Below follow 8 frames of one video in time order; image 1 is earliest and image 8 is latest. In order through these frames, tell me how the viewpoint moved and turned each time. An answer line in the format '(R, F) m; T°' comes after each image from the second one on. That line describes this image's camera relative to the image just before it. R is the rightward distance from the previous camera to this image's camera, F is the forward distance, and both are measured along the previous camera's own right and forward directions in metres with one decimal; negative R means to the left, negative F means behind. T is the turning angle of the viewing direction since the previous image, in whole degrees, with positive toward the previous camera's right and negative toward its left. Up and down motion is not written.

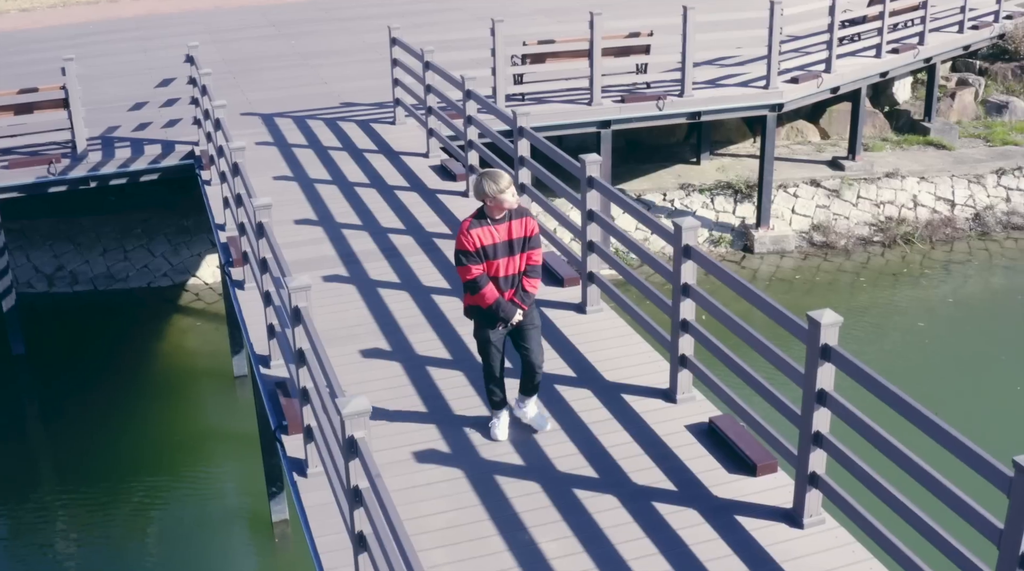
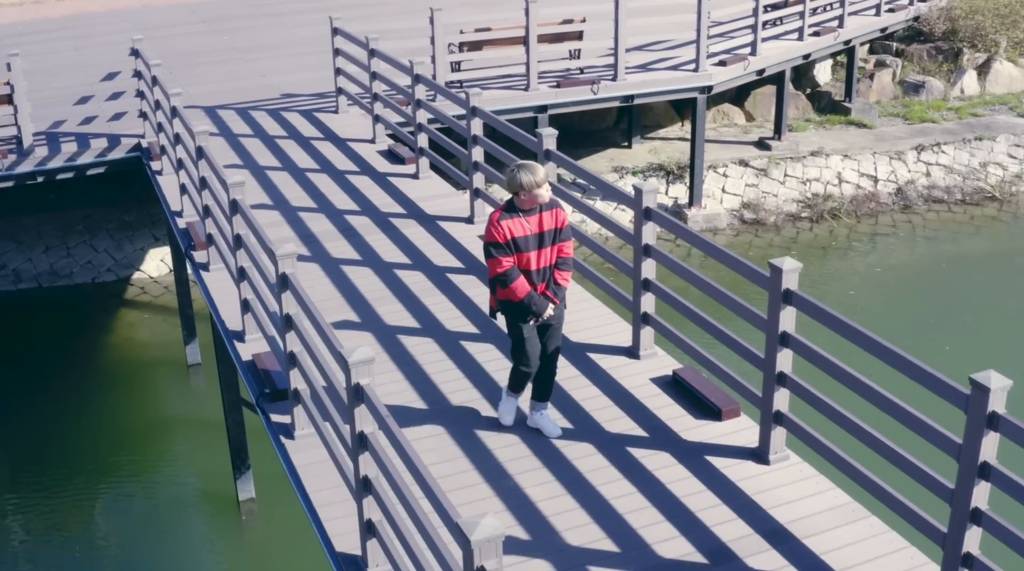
(0.0, -0.4) m; +3°
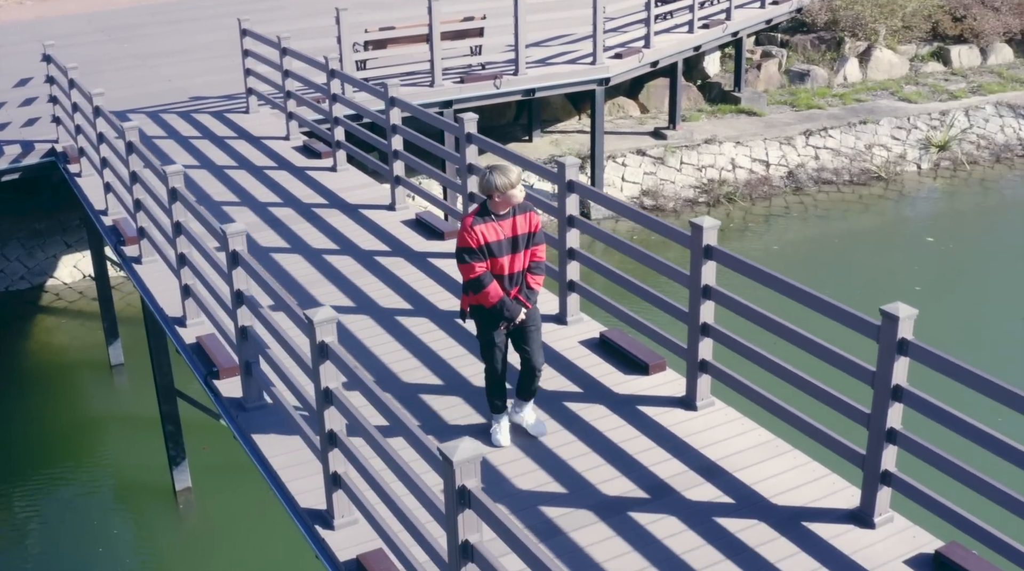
(0.0, -0.5) m; +5°
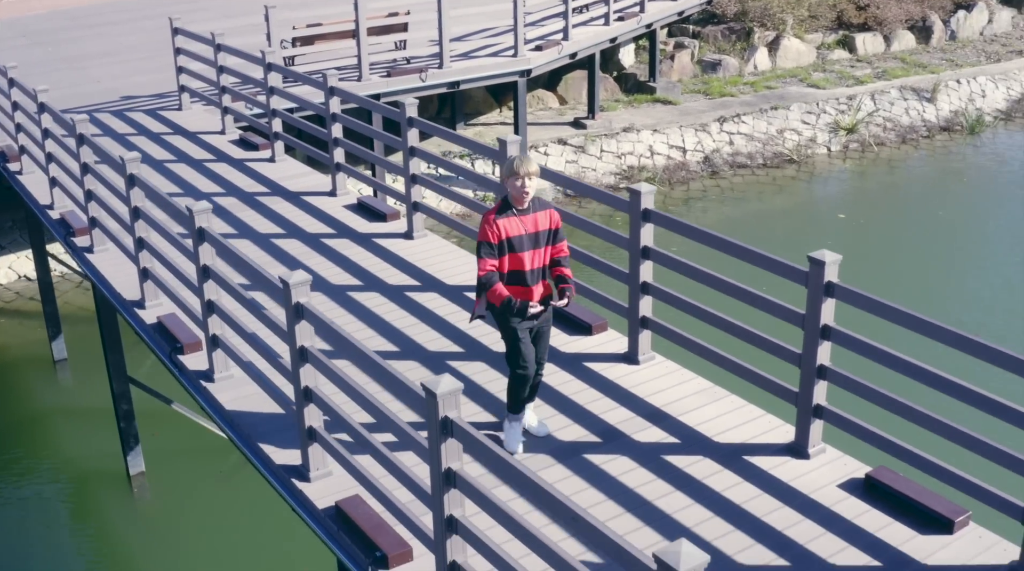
(-0.1, -0.5) m; +4°
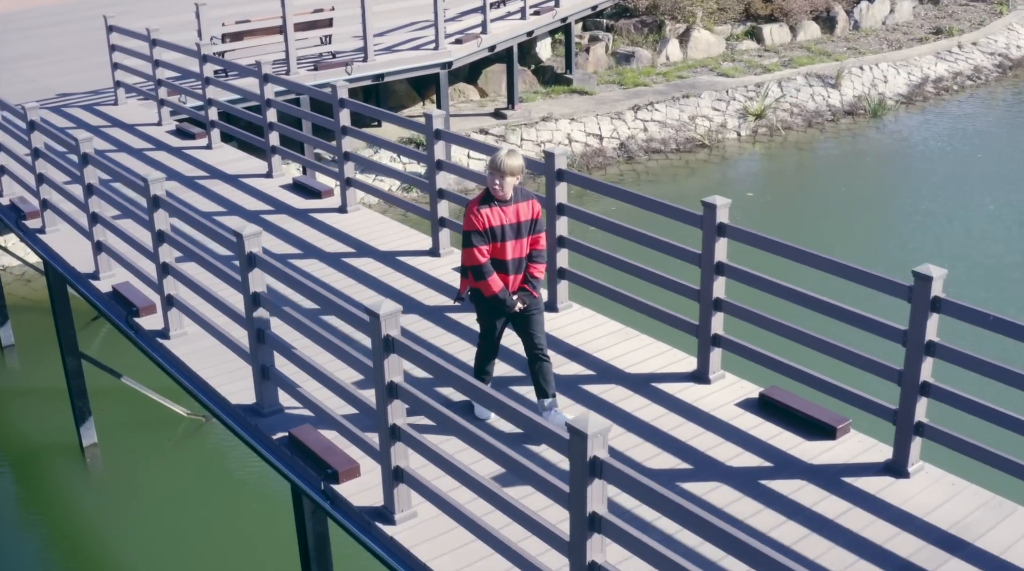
(0.0, -0.8) m; +4°
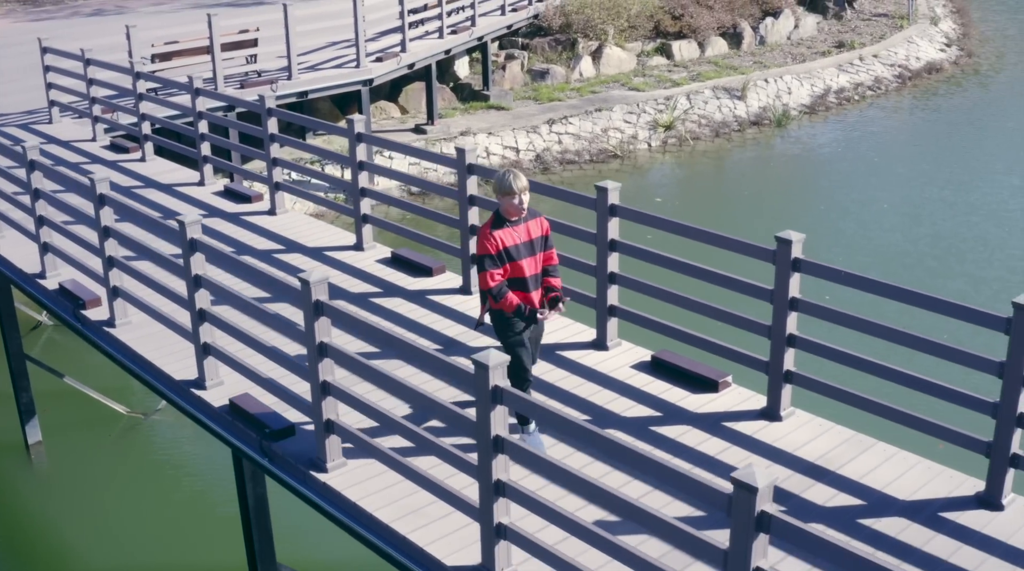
(+0.1, -0.9) m; +4°
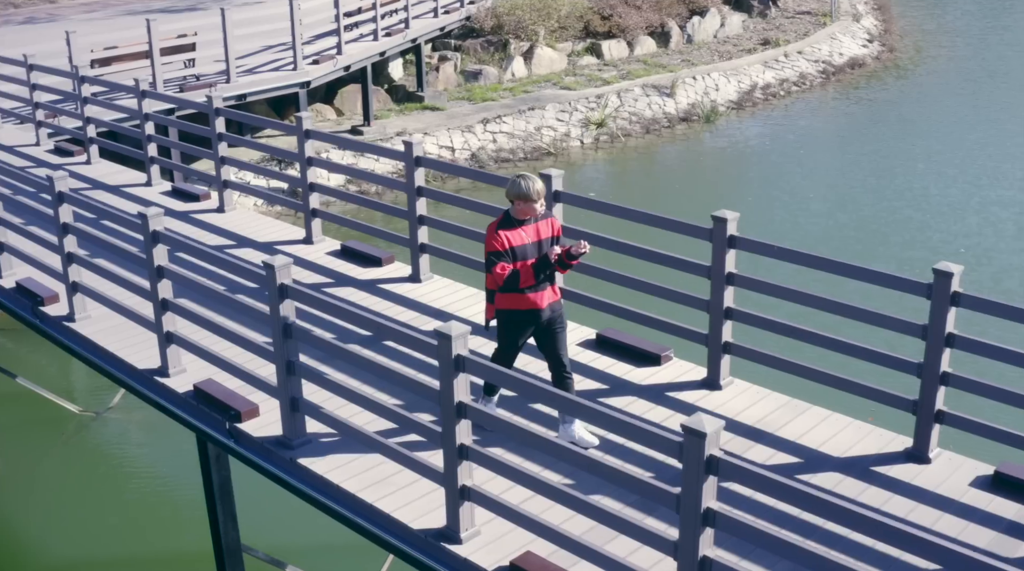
(-0.1, -0.4) m; +3°
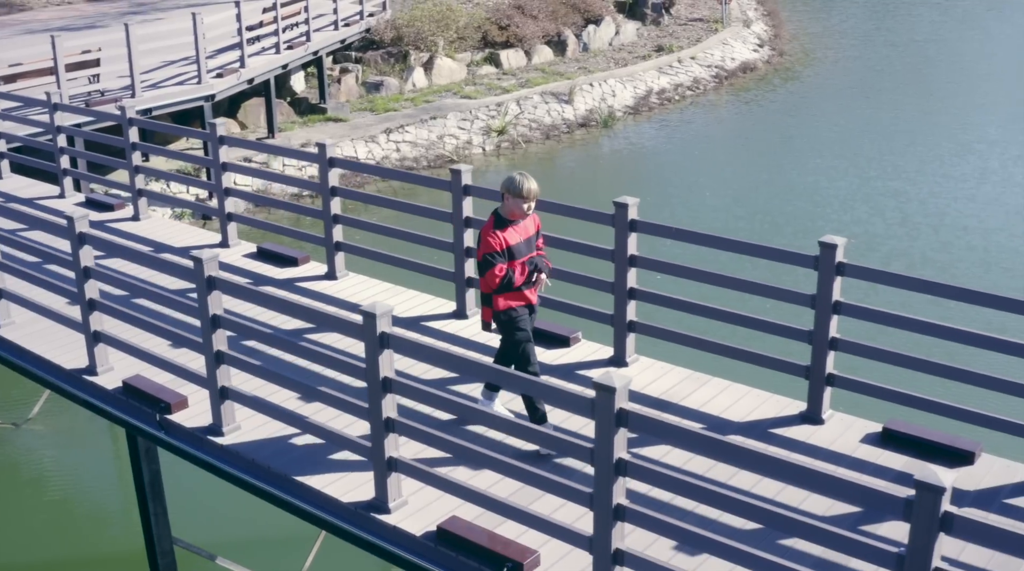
(-0.1, -0.5) m; +5°
